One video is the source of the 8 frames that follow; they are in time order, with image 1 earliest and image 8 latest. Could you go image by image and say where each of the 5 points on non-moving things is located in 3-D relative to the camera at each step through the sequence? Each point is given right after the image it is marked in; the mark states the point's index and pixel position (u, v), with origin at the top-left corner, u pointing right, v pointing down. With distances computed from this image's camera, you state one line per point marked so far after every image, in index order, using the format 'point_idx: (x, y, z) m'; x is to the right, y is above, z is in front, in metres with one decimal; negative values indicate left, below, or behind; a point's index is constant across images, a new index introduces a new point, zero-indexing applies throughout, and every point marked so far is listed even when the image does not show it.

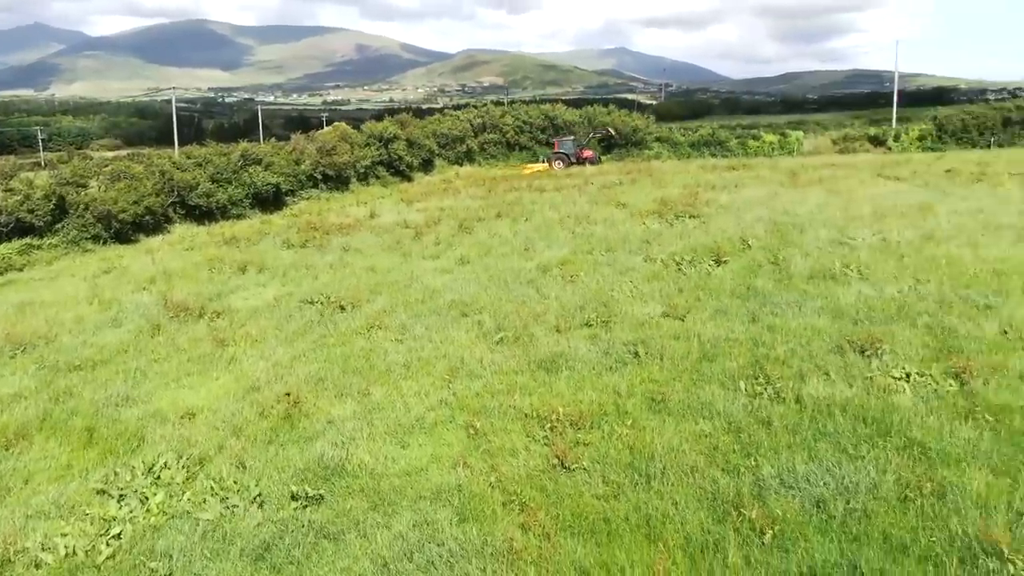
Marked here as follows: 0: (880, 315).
0: (+4.1, -0.3, +7.2) m
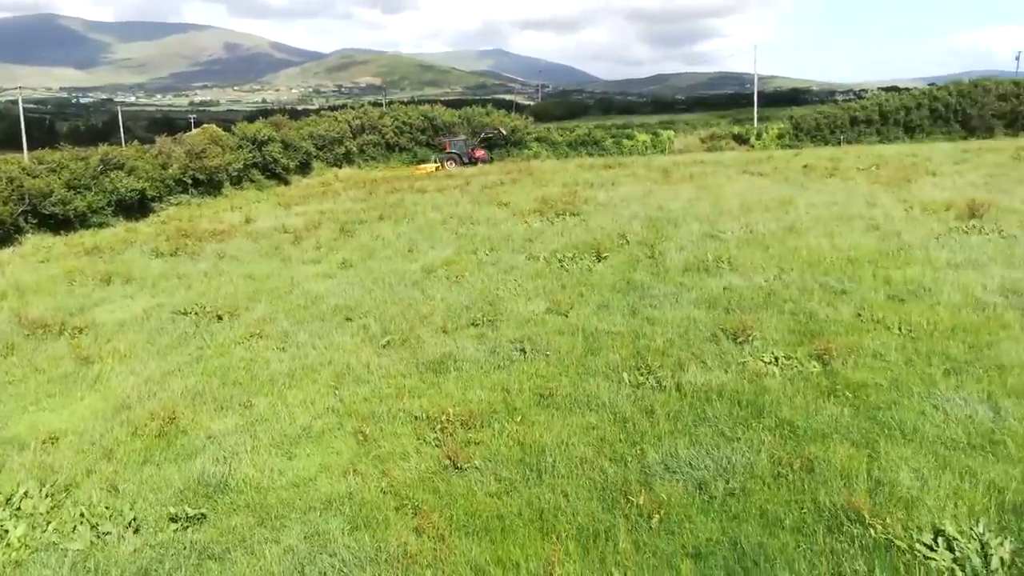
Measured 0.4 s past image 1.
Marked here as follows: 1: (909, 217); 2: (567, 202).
0: (+2.8, -0.2, +7.5) m
1: (+7.0, +1.2, +11.3) m
2: (+1.2, +1.9, +14.6) m
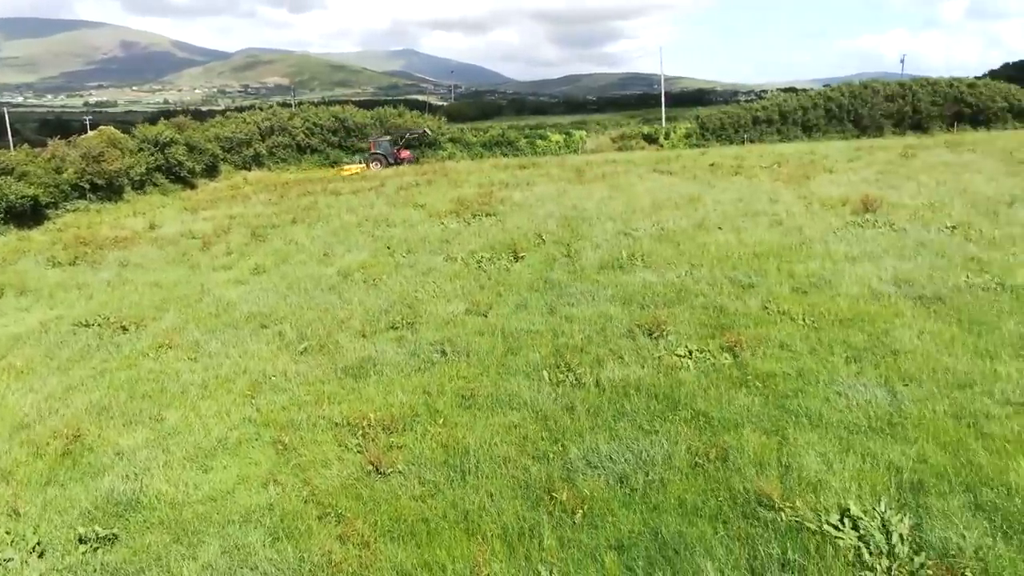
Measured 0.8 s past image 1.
0: (+1.8, -0.1, +7.7) m
1: (+5.6, +1.4, +12.0) m
2: (-0.6, +1.9, +14.5) m
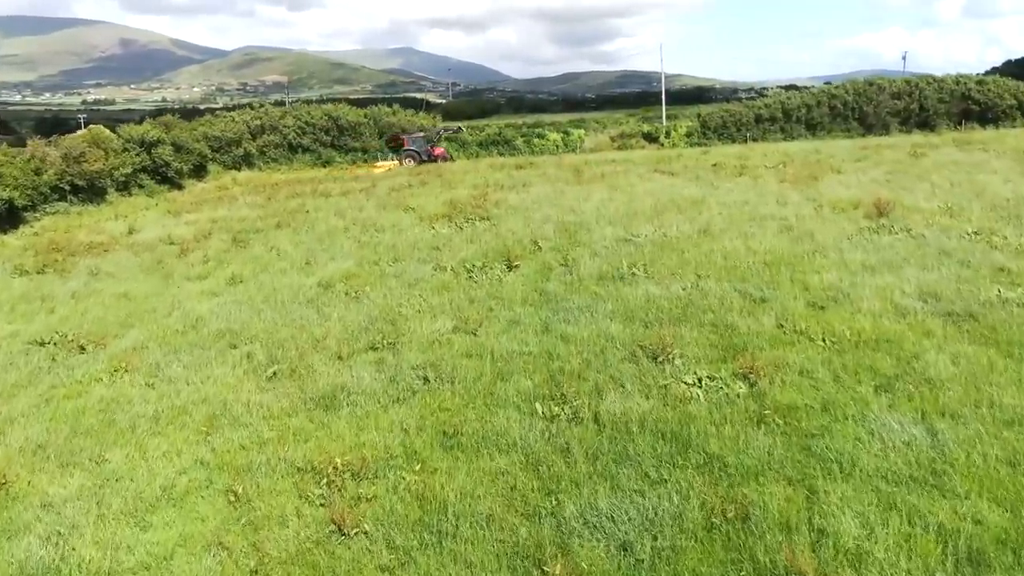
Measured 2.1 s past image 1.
0: (+1.7, -0.3, +7.1) m
1: (+5.5, +1.3, +11.3) m
2: (-0.7, +1.8, +13.9) m
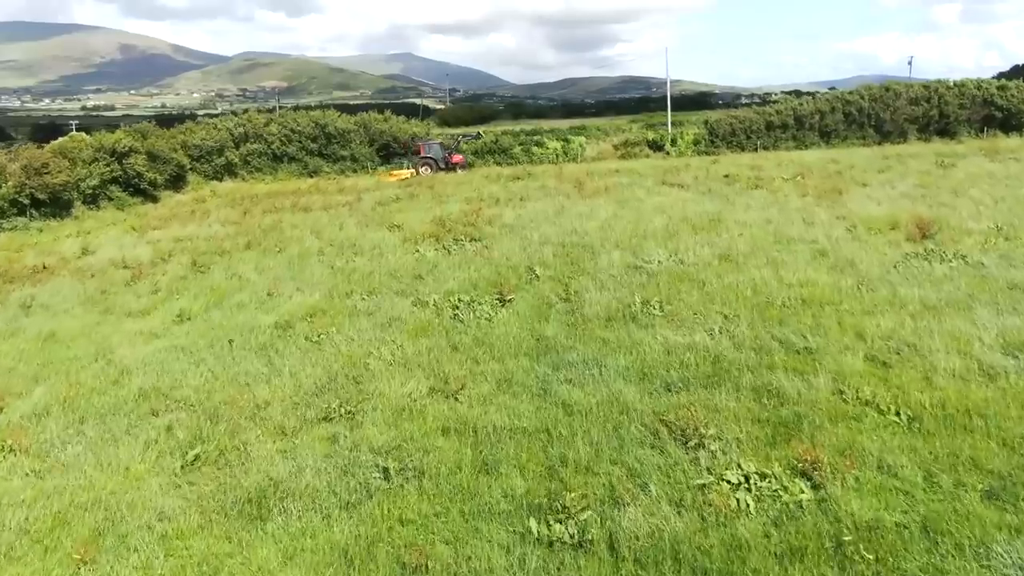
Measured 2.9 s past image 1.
0: (+1.6, -0.8, +5.7) m
1: (+5.4, +0.8, +10.0) m
2: (-0.8, +1.2, +12.5) m
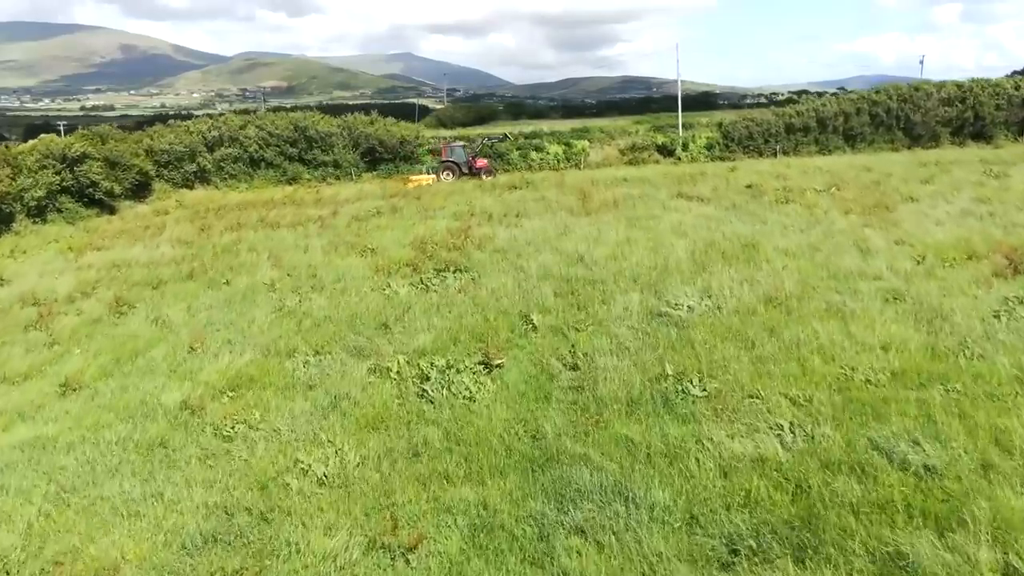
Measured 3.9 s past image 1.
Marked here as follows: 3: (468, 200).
0: (+1.5, -1.4, +3.7) m
1: (+5.2, +0.2, +8.0) m
2: (-1.0, +0.6, +10.5) m
3: (-1.0, +2.1, +15.4) m
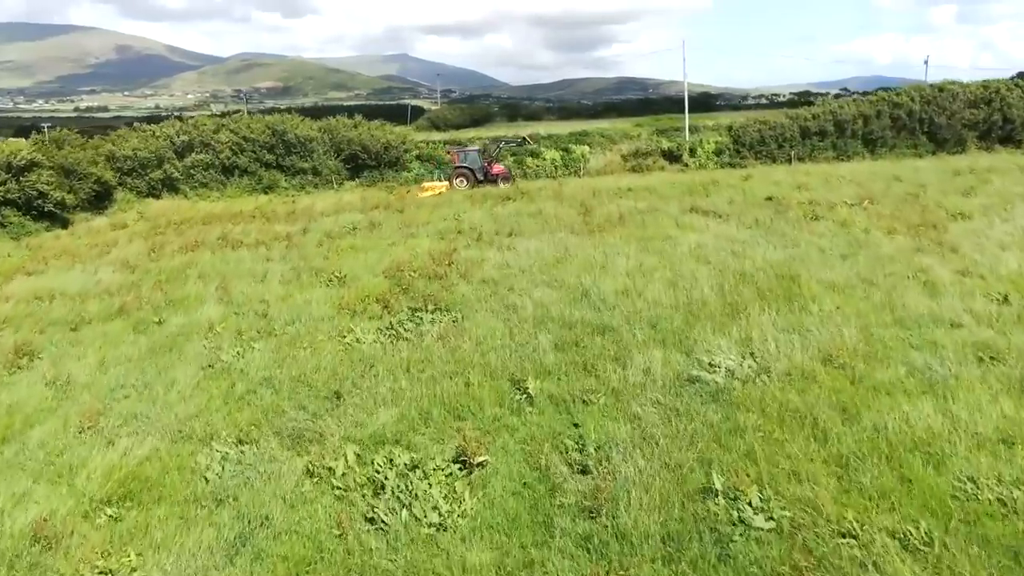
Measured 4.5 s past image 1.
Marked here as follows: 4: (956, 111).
0: (+1.4, -1.9, +2.1) m
1: (+5.1, -0.4, +6.4) m
2: (-1.1, +0.1, +8.9) m
3: (-1.2, +1.6, +13.7) m
4: (+14.1, +5.6, +20.3) m
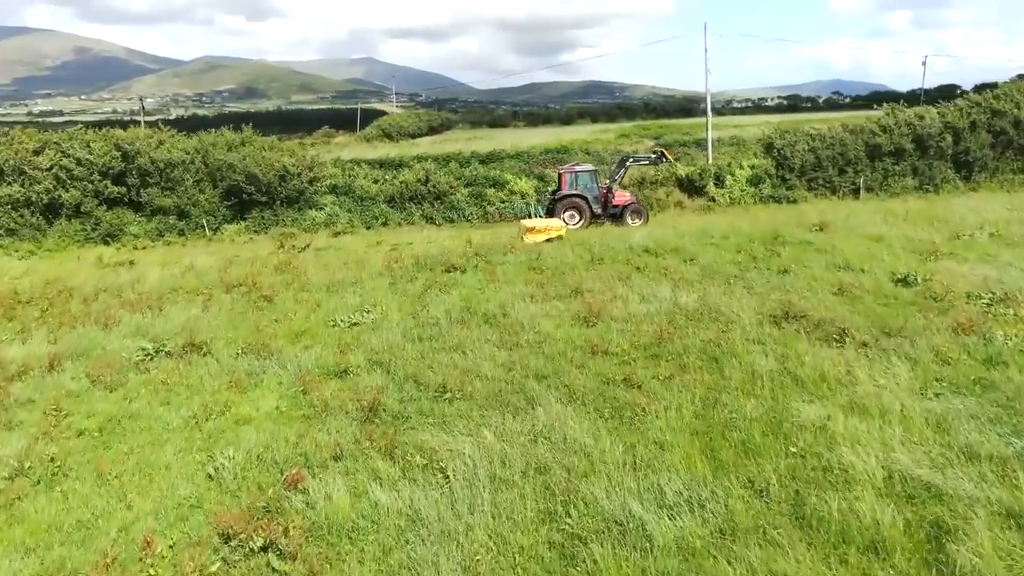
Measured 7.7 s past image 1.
0: (+1.3, -3.7, -3.9) m
1: (+4.8, -2.2, +0.5) m
2: (-1.5, -1.8, +2.7) m
3: (-1.9, -0.4, +7.6) m
4: (+13.1, +3.8, +14.8) m
